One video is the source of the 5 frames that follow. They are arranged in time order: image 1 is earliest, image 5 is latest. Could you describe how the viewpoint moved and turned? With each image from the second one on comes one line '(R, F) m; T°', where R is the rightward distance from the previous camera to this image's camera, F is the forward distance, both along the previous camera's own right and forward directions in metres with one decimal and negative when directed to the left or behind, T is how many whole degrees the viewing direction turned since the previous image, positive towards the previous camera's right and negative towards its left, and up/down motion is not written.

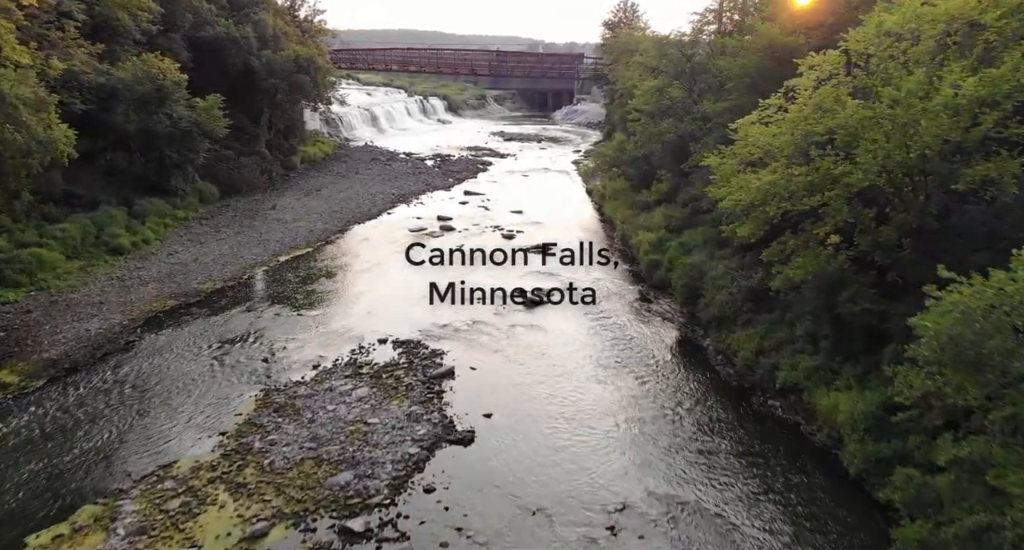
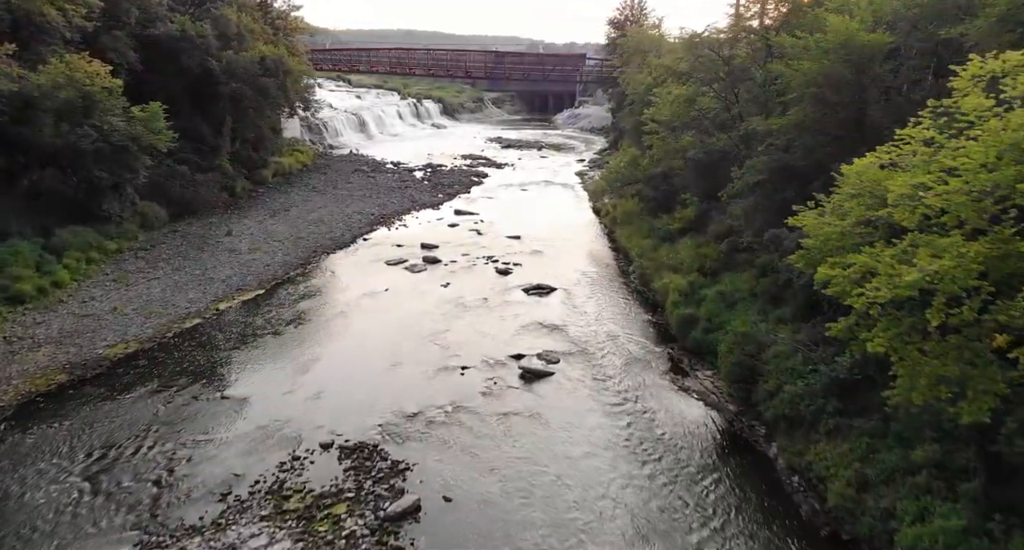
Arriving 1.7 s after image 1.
(+0.1, +4.3) m; 0°
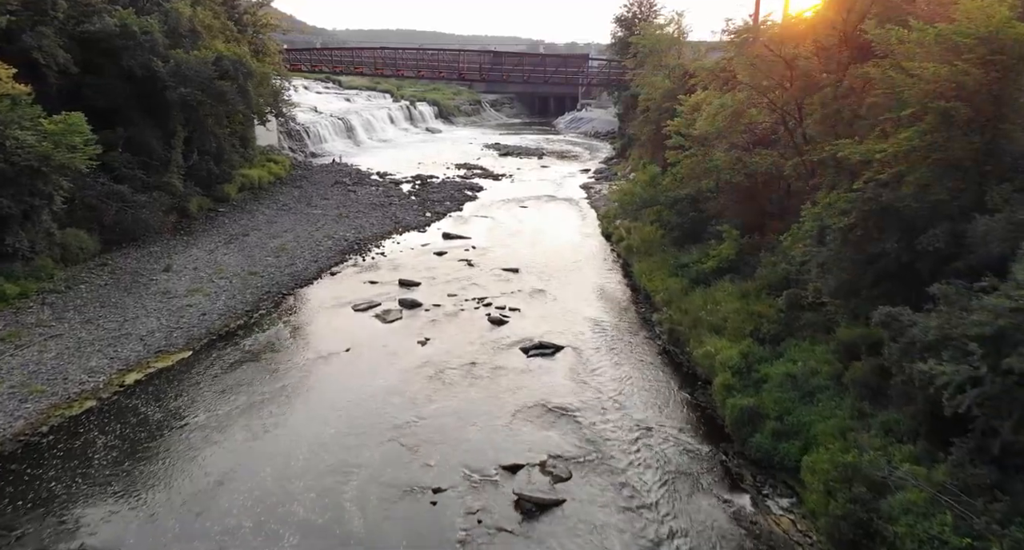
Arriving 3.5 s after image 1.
(+0.1, +4.3) m; 0°
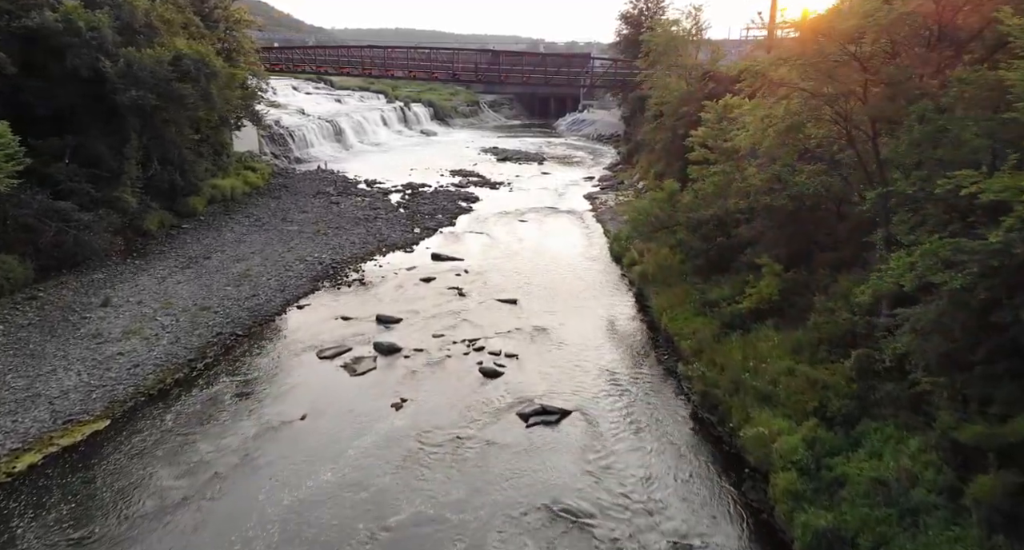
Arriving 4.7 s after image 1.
(+0.1, +3.1) m; 0°
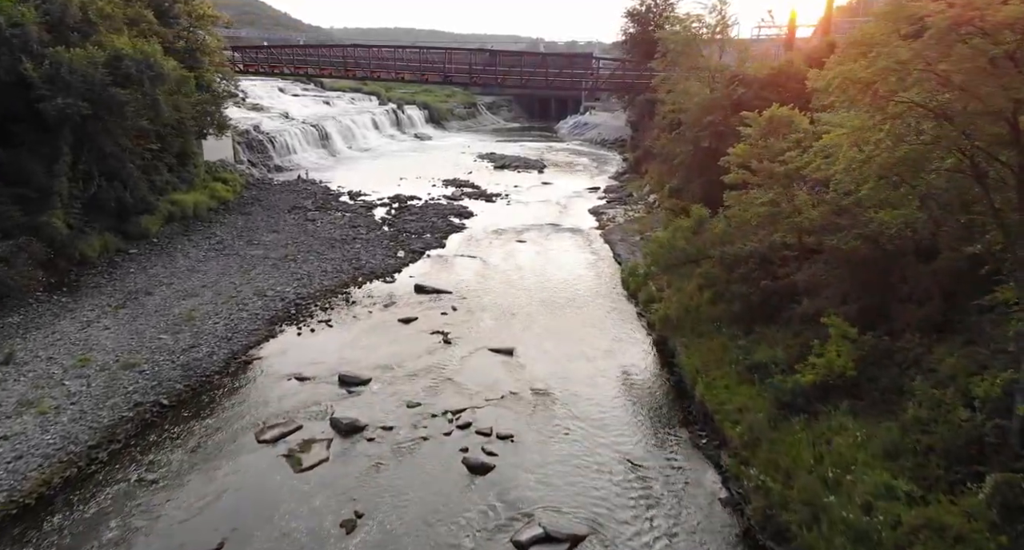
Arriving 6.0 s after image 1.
(+0.1, +3.4) m; 0°
